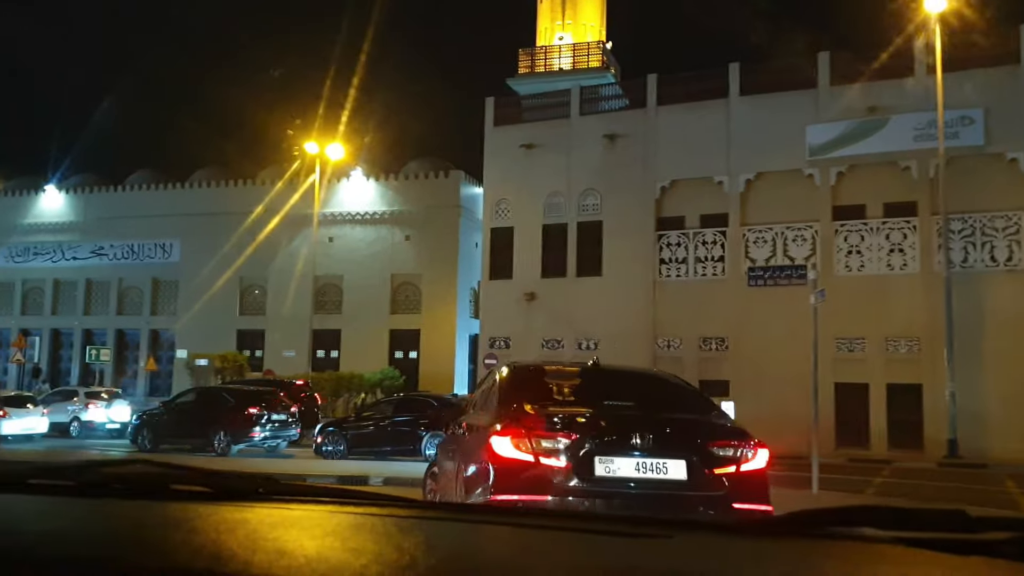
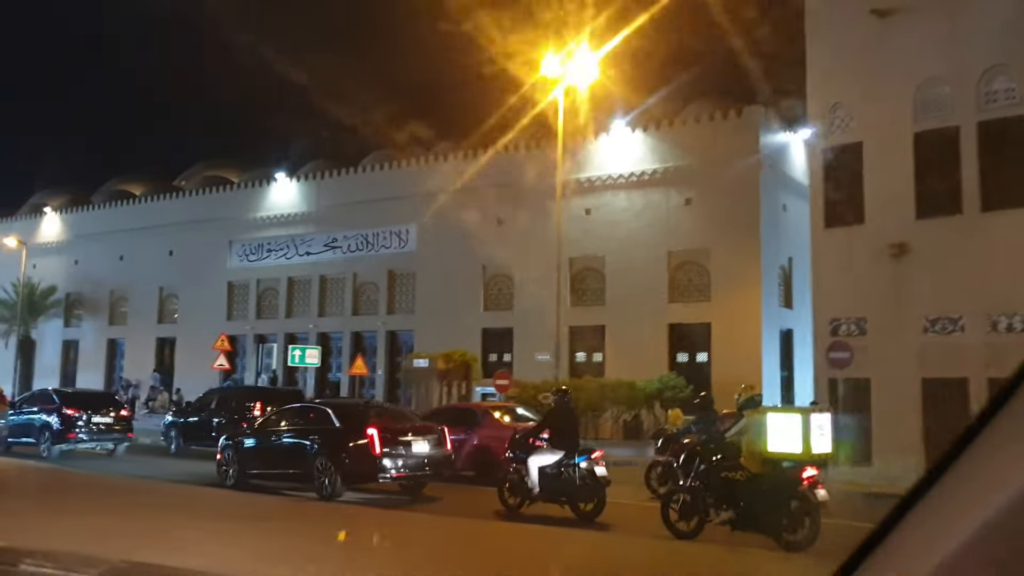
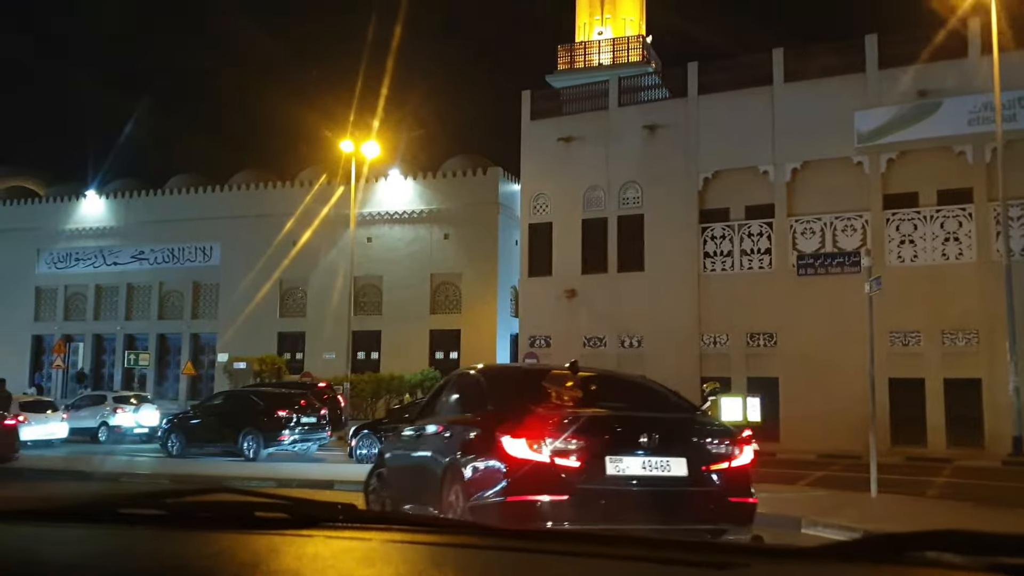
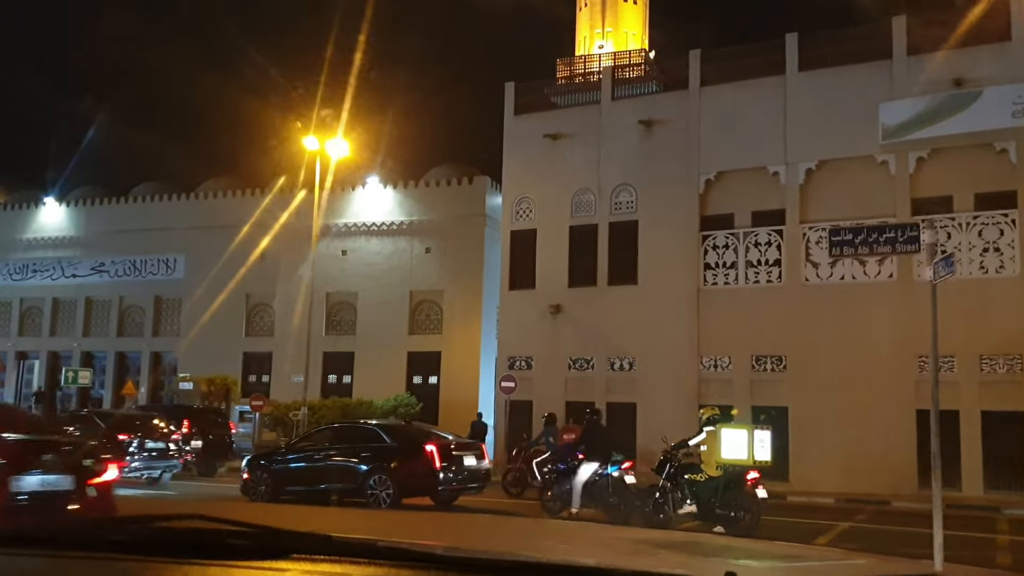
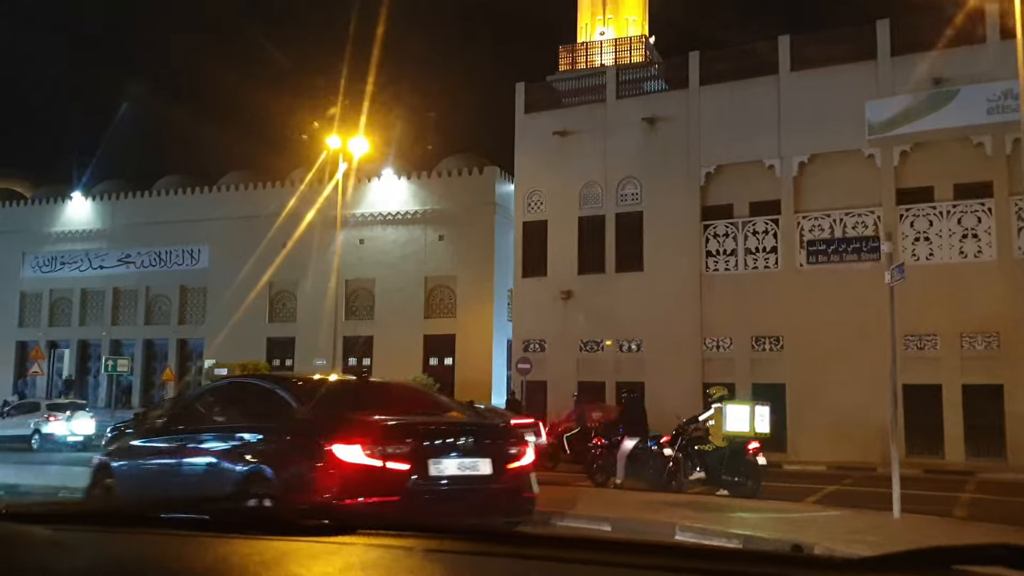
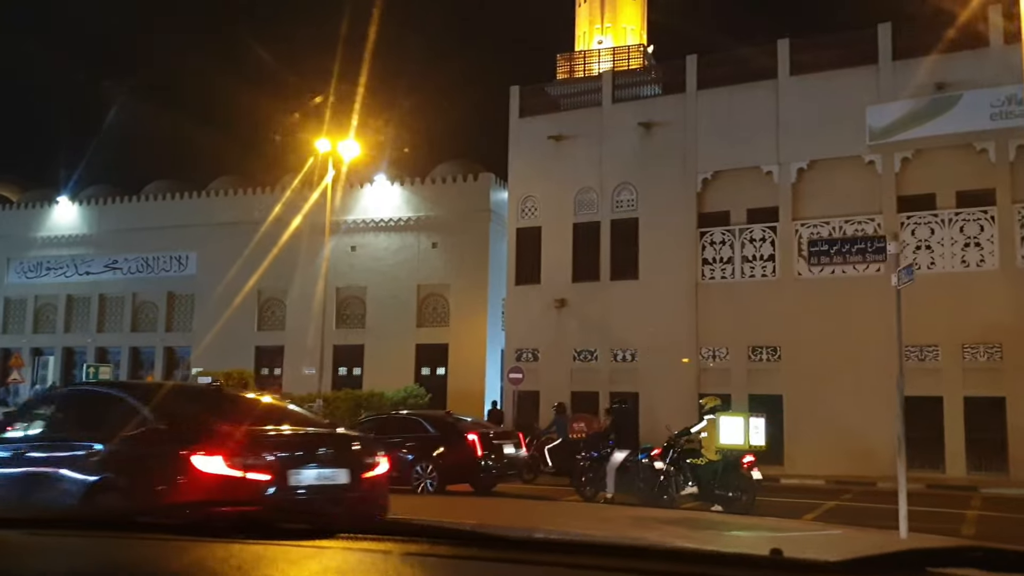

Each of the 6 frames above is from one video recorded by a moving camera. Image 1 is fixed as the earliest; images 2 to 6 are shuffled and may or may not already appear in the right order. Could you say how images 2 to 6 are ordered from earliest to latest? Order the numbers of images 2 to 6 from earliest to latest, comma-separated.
3, 5, 6, 4, 2
